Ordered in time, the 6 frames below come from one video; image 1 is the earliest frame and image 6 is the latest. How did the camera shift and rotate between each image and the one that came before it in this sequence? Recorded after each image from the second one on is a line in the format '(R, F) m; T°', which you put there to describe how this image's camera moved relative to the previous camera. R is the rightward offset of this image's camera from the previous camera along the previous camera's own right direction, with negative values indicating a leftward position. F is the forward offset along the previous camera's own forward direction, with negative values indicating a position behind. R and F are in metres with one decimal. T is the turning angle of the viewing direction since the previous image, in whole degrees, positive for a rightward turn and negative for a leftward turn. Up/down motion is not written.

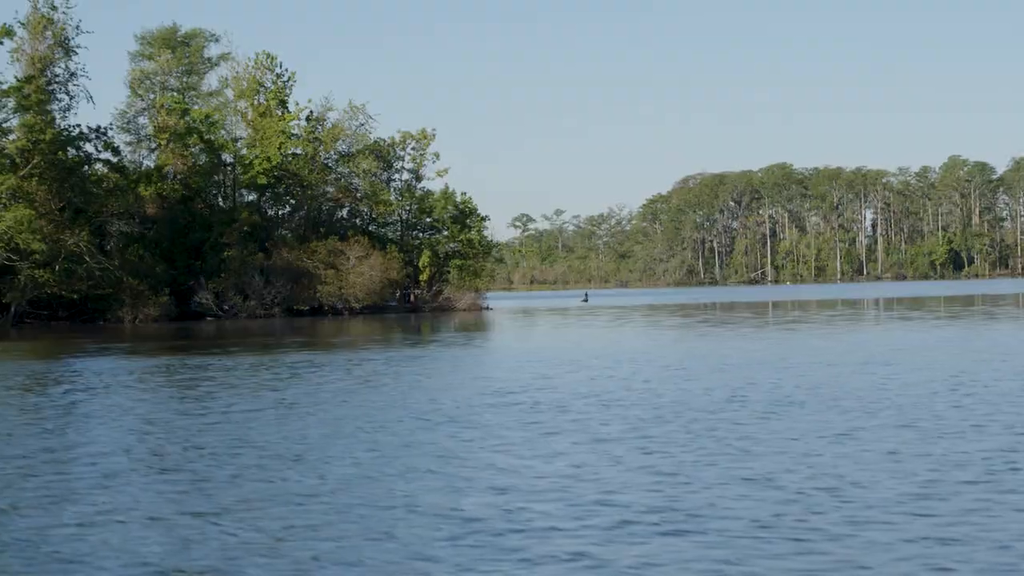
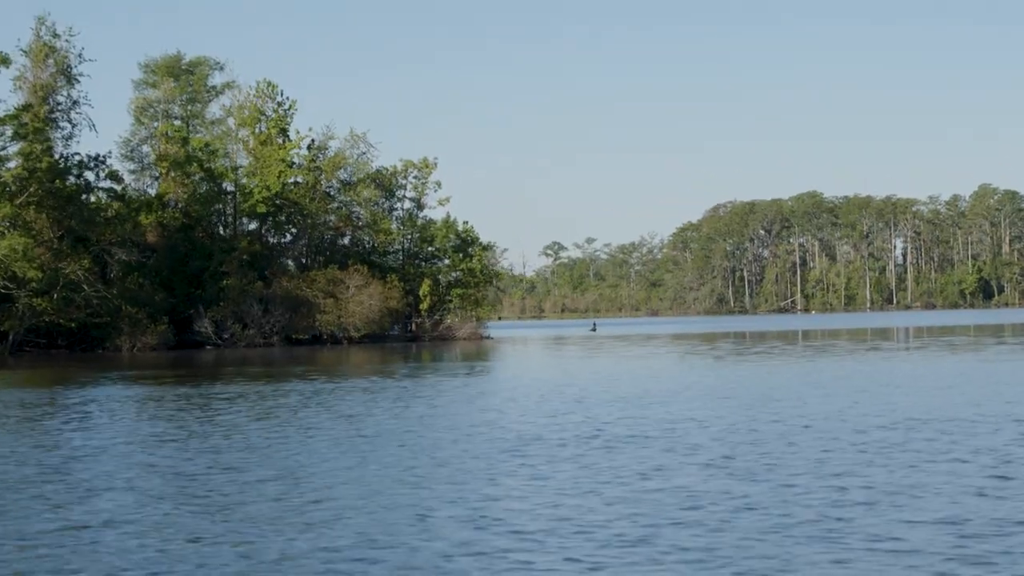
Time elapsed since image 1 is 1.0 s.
(+0.6, +0.3) m; -1°
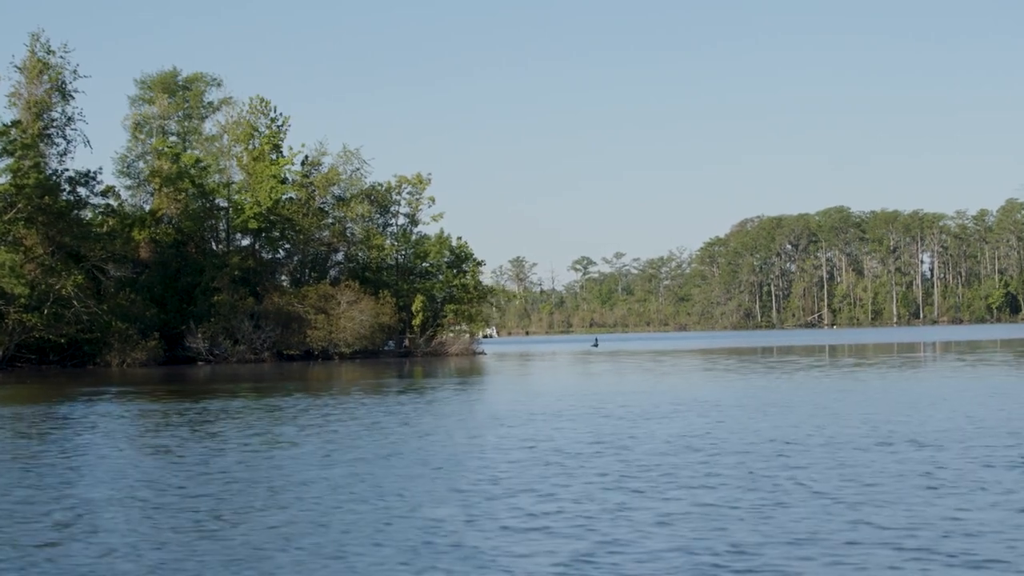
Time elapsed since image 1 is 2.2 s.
(+0.9, +0.1) m; 0°
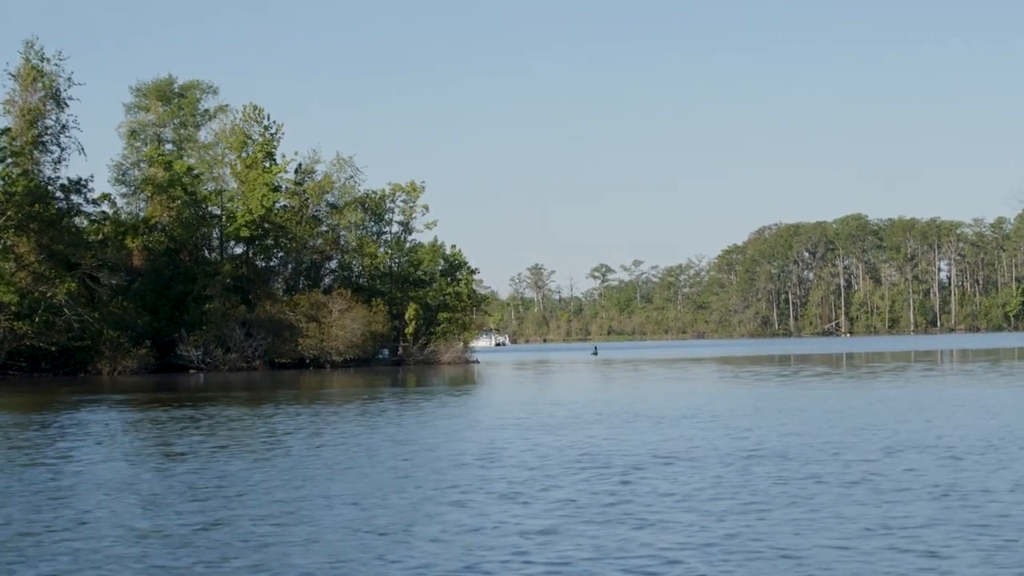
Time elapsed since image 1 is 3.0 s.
(+0.7, +0.1) m; 0°
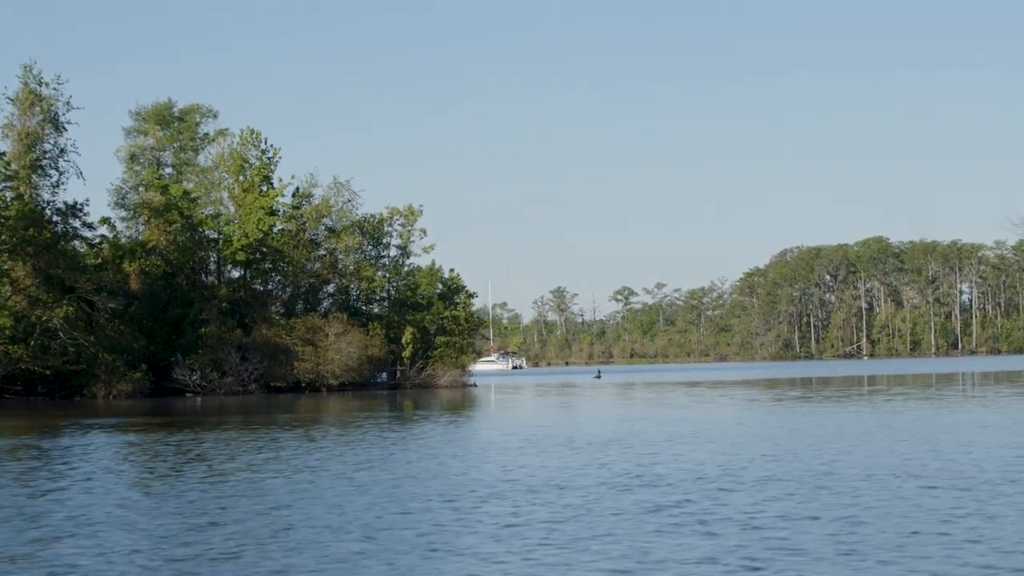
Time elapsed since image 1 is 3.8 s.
(+0.5, +0.1) m; 0°
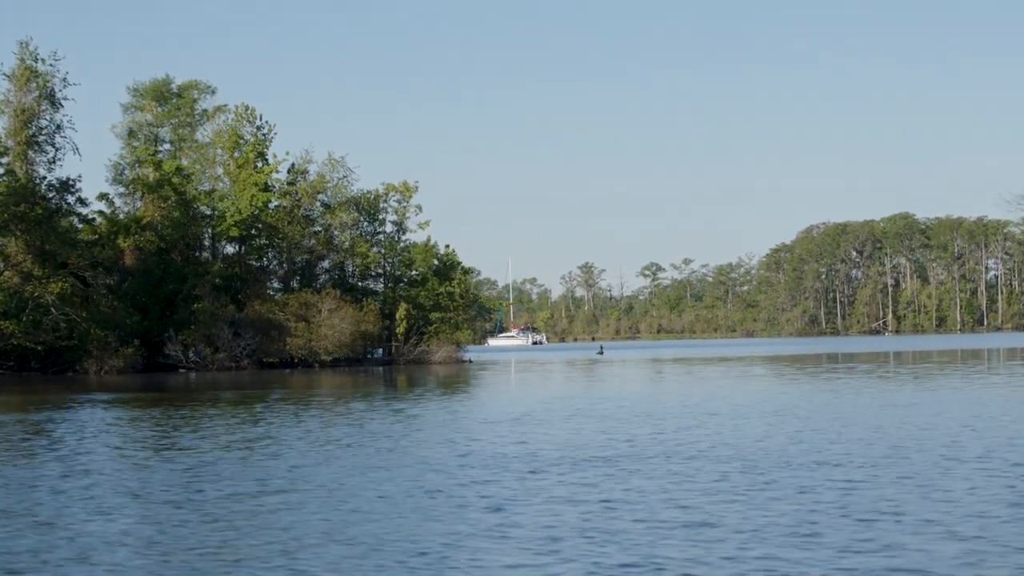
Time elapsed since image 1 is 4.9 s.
(+1.4, +0.1) m; -1°
